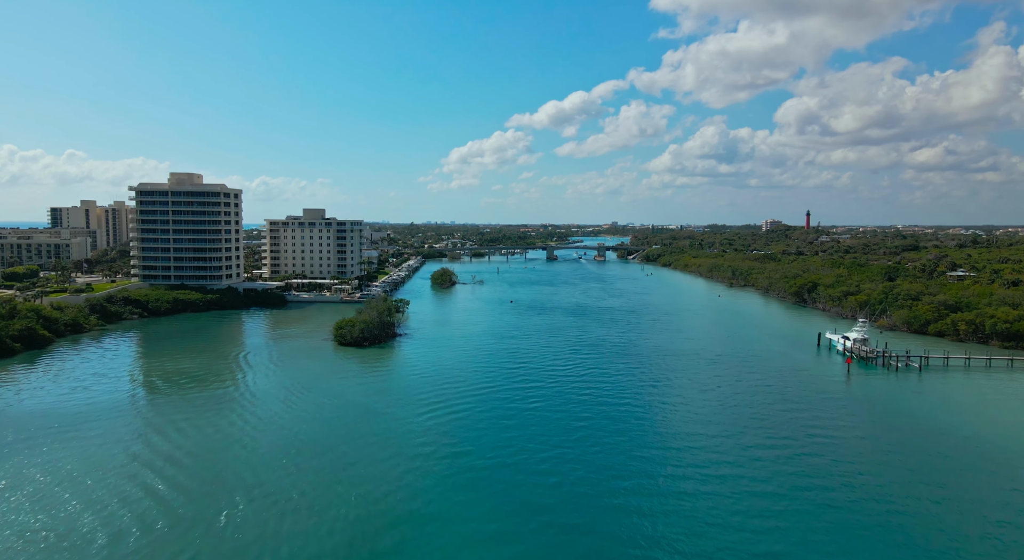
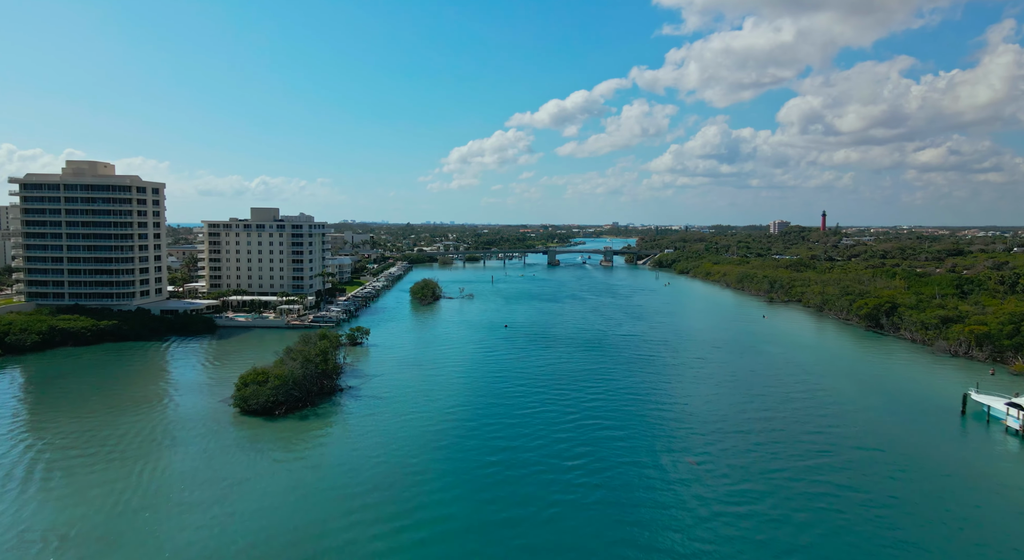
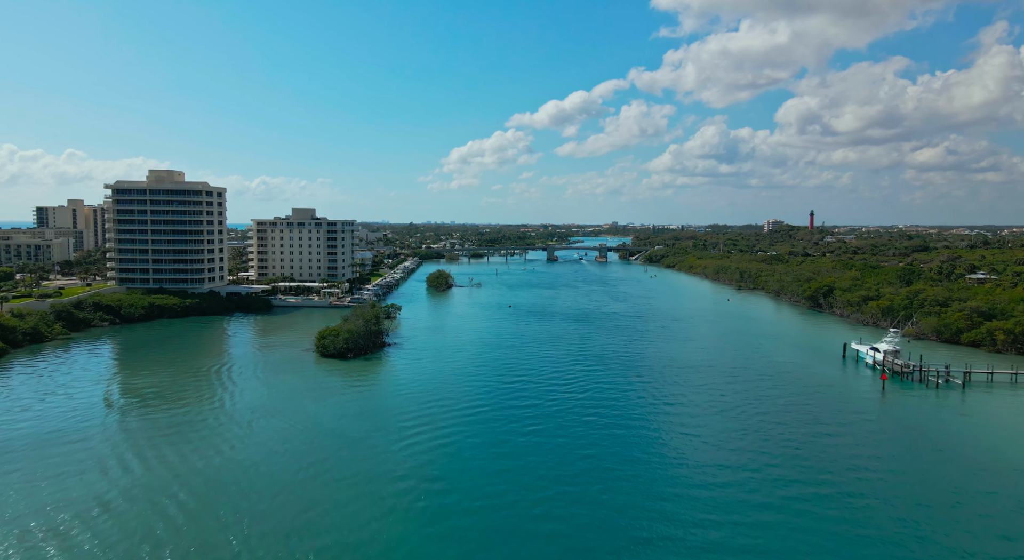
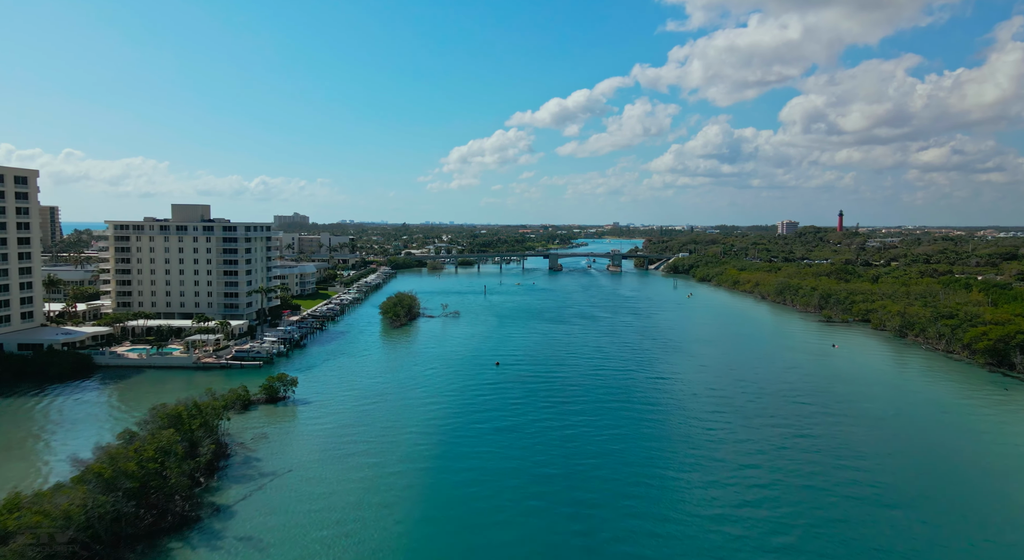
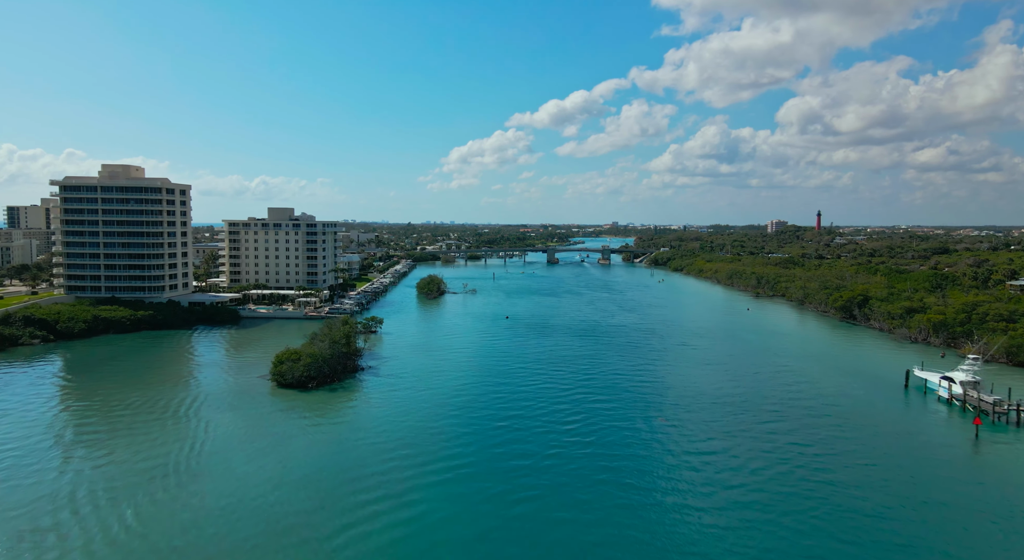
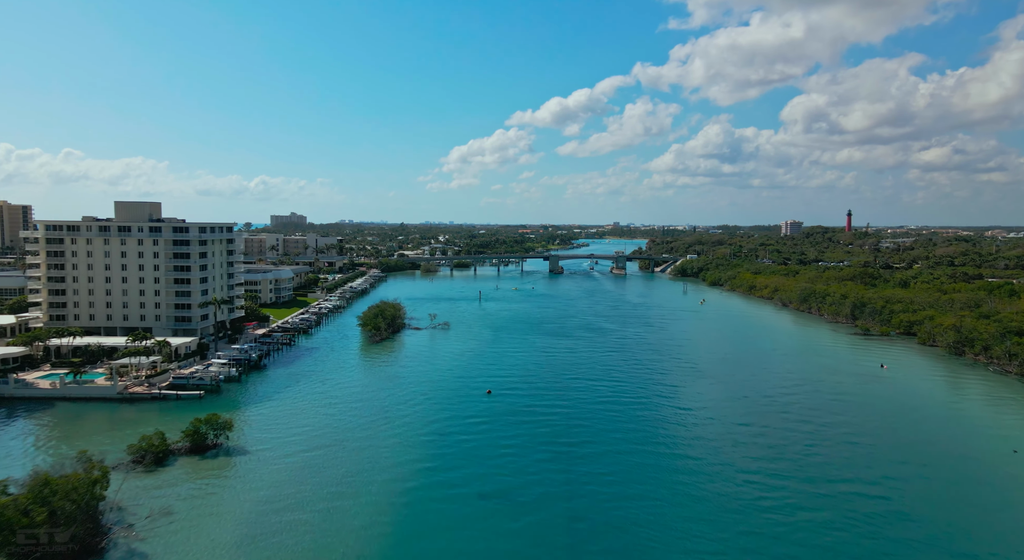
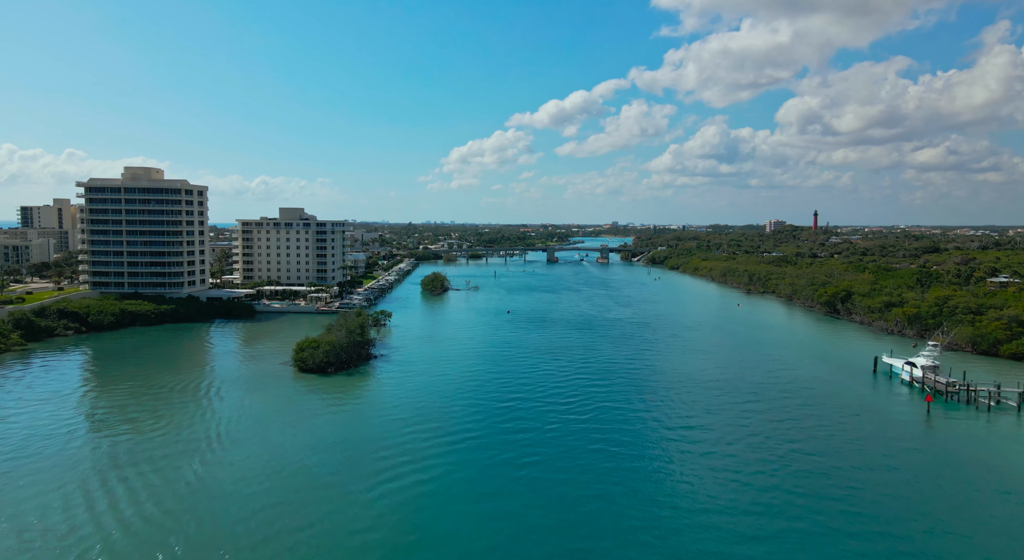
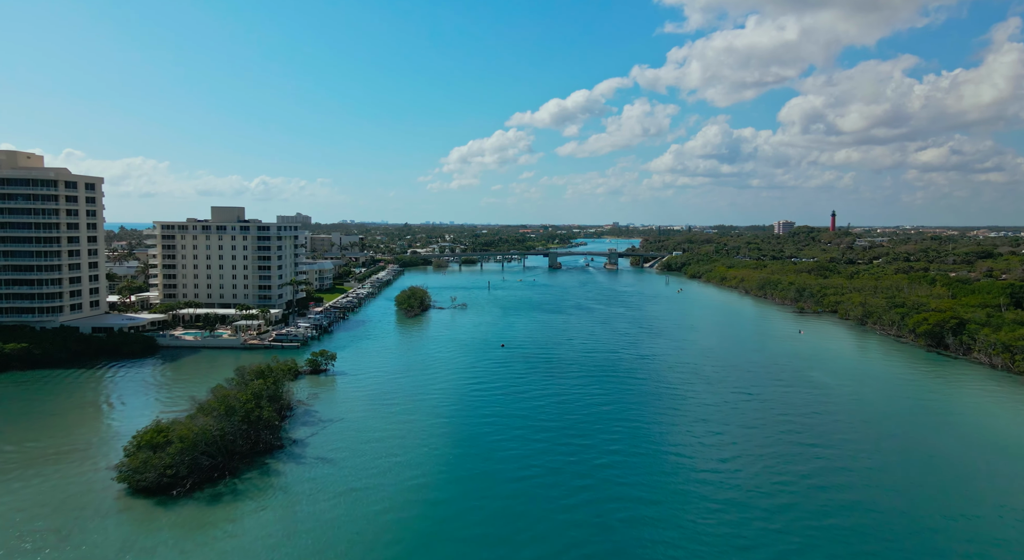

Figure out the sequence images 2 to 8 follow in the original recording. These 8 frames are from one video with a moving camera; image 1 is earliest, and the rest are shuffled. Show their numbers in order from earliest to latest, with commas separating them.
3, 7, 5, 2, 8, 4, 6
